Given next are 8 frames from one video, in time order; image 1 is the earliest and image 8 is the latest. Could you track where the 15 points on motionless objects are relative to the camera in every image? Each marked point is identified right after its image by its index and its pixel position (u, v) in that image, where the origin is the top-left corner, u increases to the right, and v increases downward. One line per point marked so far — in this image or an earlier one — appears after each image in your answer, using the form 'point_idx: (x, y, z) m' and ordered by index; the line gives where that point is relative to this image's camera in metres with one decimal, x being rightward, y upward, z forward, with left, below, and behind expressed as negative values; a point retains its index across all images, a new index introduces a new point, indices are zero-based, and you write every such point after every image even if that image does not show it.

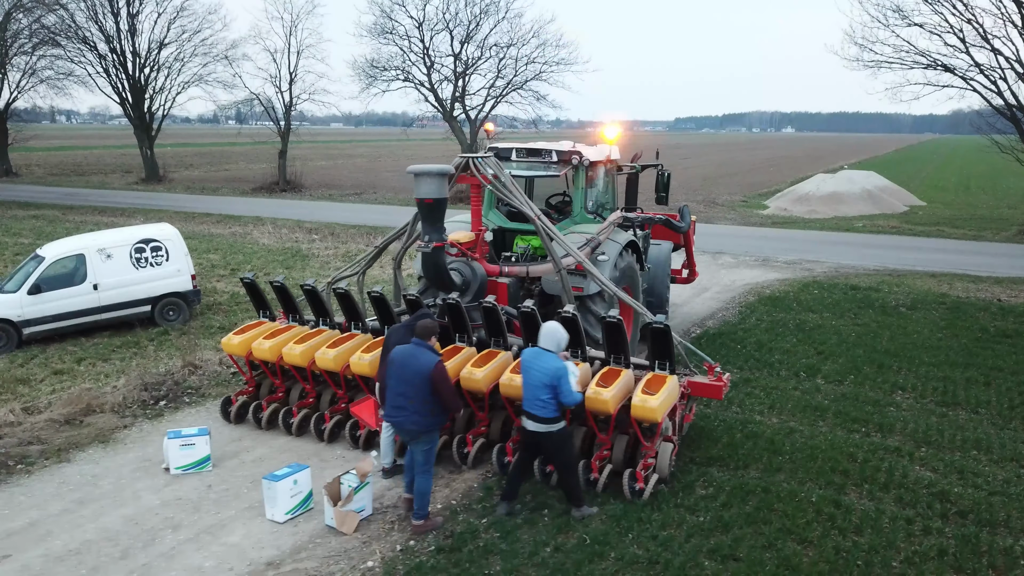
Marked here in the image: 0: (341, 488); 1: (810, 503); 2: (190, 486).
0: (-1.1, -1.3, +5.3) m
1: (+2.1, -1.5, +5.6) m
2: (-2.3, -1.4, +5.9) m
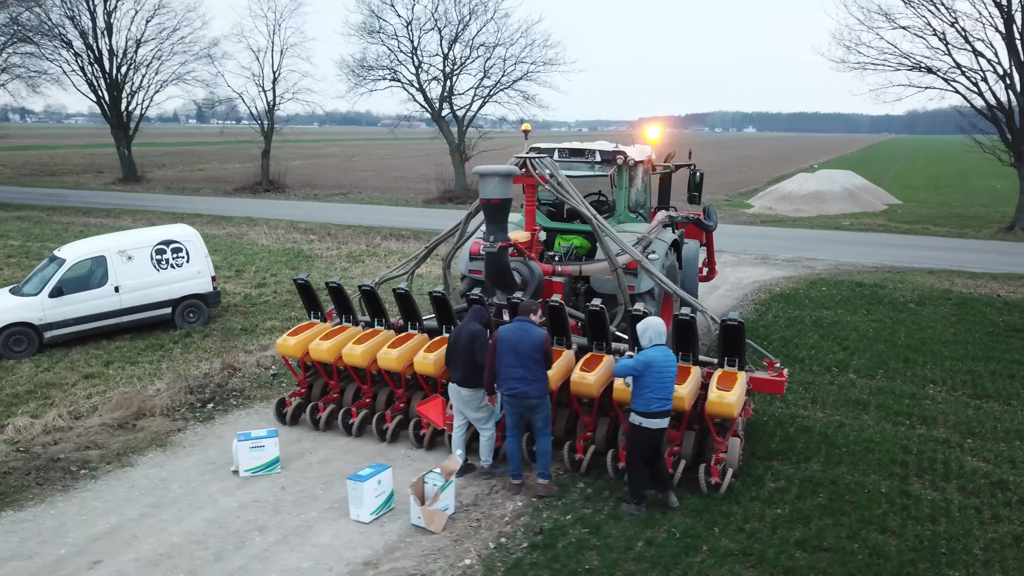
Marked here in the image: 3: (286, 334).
0: (-0.6, -1.3, +5.3) m
1: (+2.6, -1.5, +5.7) m
2: (-1.8, -1.4, +5.8) m
3: (-2.0, -0.4, +7.0) m
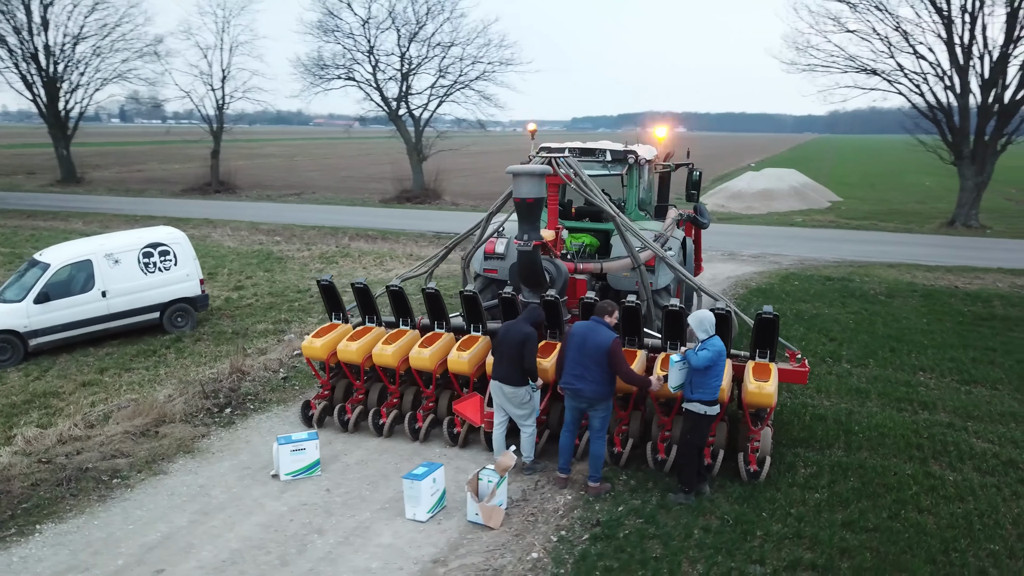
0: (-0.2, -1.3, +5.4) m
1: (+3.0, -1.4, +6.0) m
2: (-1.4, -1.4, +5.8) m
3: (-1.7, -0.4, +7.0) m
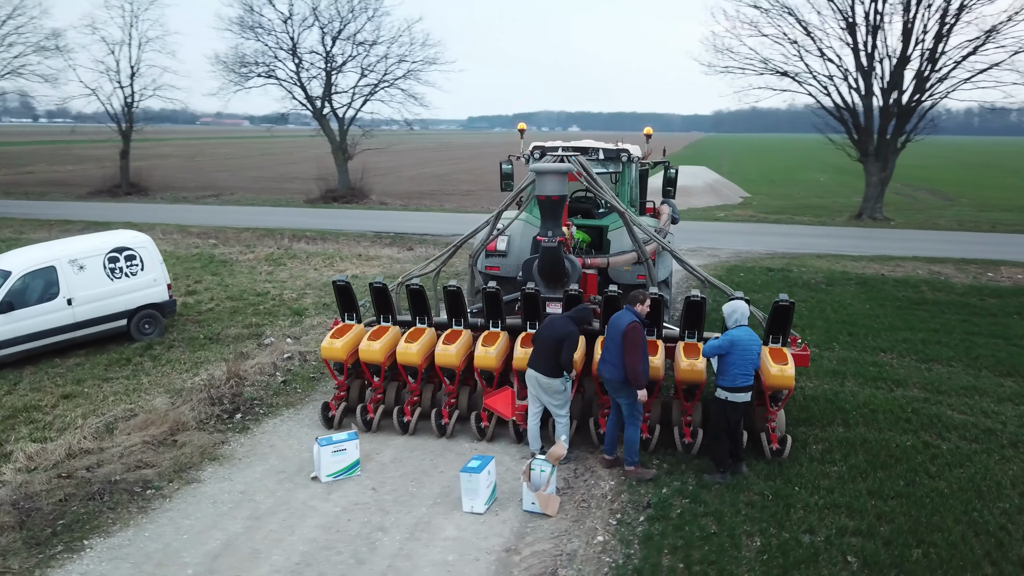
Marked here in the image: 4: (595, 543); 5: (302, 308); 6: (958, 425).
0: (+0.2, -1.3, +5.5) m
1: (+3.2, -1.3, +6.6) m
2: (-1.1, -1.4, +5.8) m
3: (-1.6, -0.4, +6.9) m
4: (+0.5, -1.6, +5.1) m
5: (-3.0, -0.3, +11.5) m
6: (+3.9, -1.2, +7.2) m
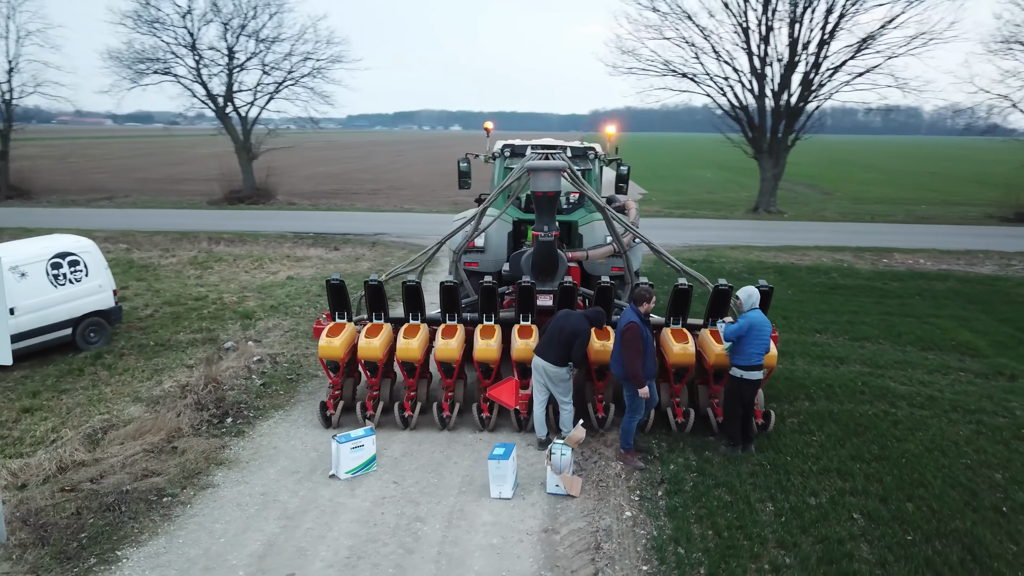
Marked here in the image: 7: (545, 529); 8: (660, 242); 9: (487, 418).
0: (+0.3, -1.2, +5.8) m
1: (+3.2, -1.1, +7.2) m
2: (-1.0, -1.4, +5.8) m
3: (-1.6, -0.4, +6.9) m
4: (+0.8, -1.5, +5.4) m
5: (-3.7, -0.3, +11.2) m
6: (+3.8, -1.0, +7.9) m
7: (+0.2, -1.6, +5.3) m
8: (+3.3, +1.0, +17.9) m
9: (-0.2, -1.1, +6.8) m
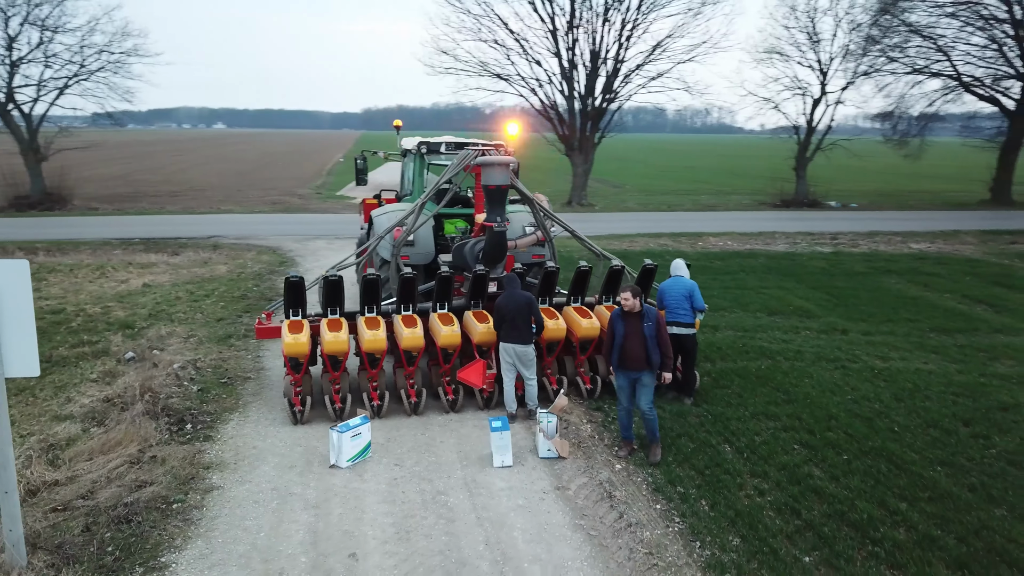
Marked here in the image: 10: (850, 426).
0: (+0.3, -1.1, +6.4) m
1: (+2.6, -0.9, +8.5) m
2: (-1.0, -1.4, +6.1) m
3: (-1.9, -0.4, +6.9) m
4: (+0.8, -1.4, +6.2) m
5: (-5.1, -0.4, +10.5) m
6: (+3.1, -0.7, +9.4) m
7: (+0.3, -1.4, +5.9) m
8: (-0.3, +1.3, +18.9) m
9: (-0.5, -1.0, +7.2) m
10: (+2.9, -1.2, +6.9) m
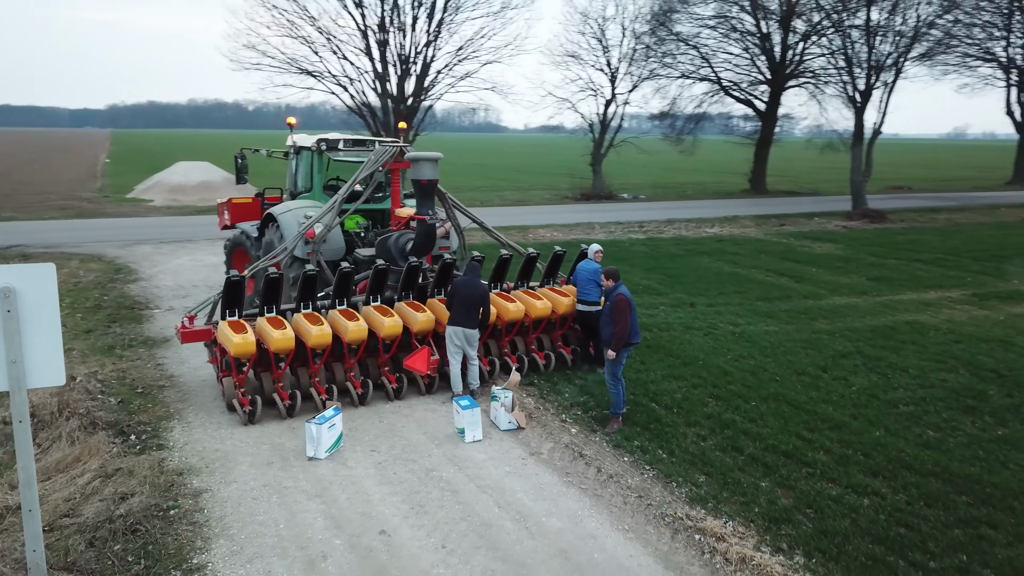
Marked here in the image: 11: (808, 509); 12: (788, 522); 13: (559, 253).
0: (0.0, -1.0, +6.9) m
1: (+1.6, -0.6, +9.6) m
2: (-1.2, -1.3, +6.3) m
3: (-2.4, -0.4, +6.8) m
4: (+0.5, -1.2, +6.8) m
5: (-6.3, -0.6, +9.4) m
6: (+1.8, -0.5, +10.5) m
7: (+0.1, -1.3, +6.4) m
8: (-4.1, +1.3, +18.7) m
9: (-1.0, -0.9, +7.4) m
10: (+2.3, -0.9, +8.1) m
11: (+2.0, -1.5, +5.5) m
12: (+1.8, -1.5, +5.3) m
13: (+0.4, +0.4, +8.6) m
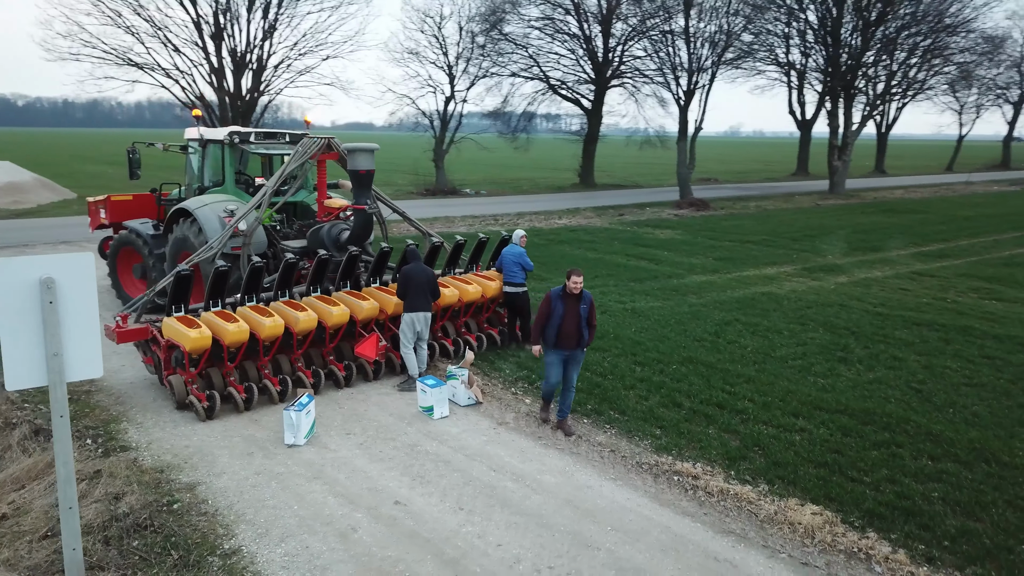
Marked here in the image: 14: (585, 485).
0: (-0.4, -0.8, +7.3) m
1: (+0.6, -0.4, +10.3) m
2: (-1.4, -1.2, +6.4) m
3: (-2.7, -0.3, +6.7) m
4: (+0.2, -1.1, +7.3) m
5: (-7.1, -0.7, +8.3) m
6: (+0.5, -0.3, +11.2) m
7: (-0.1, -1.2, +6.8) m
8: (-7.1, +1.2, +17.9) m
9: (-1.5, -0.8, +7.6) m
10: (+1.6, -0.7, +9.0) m
11: (+1.9, -1.3, +6.4) m
12: (+1.8, -1.3, +6.2) m
13: (-0.4, +0.5, +9.0) m
14: (+0.5, -1.4, +5.7) m
